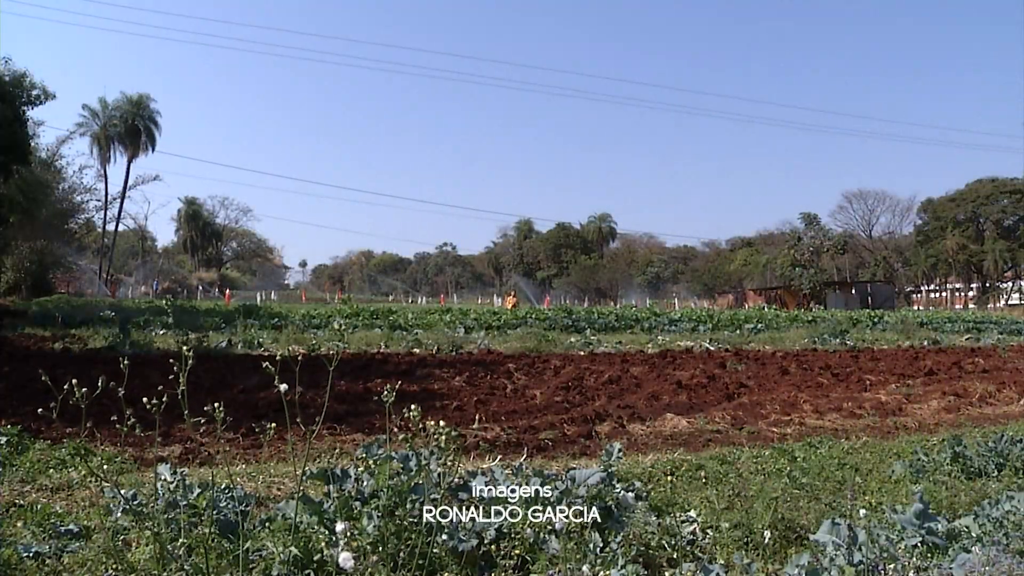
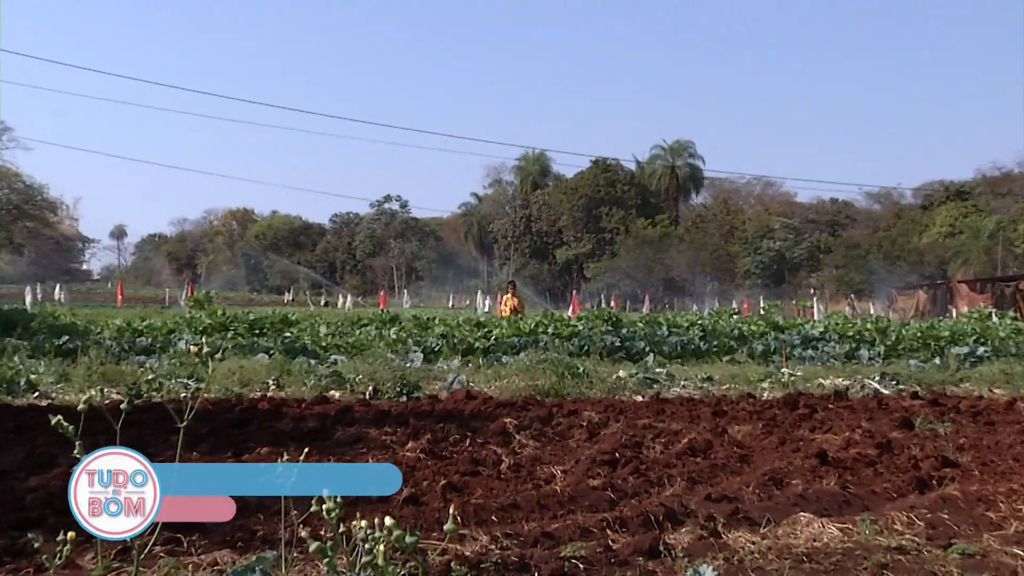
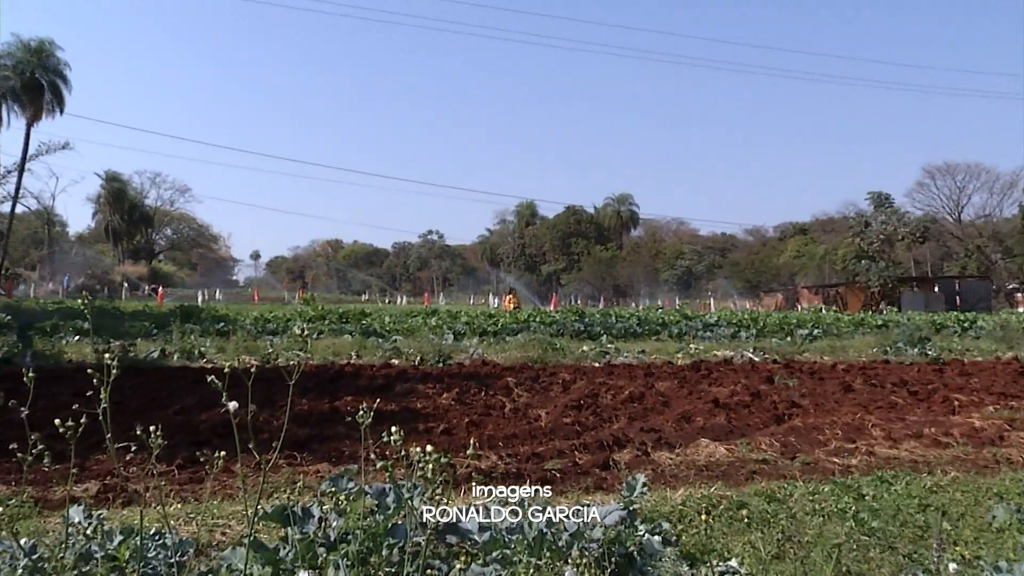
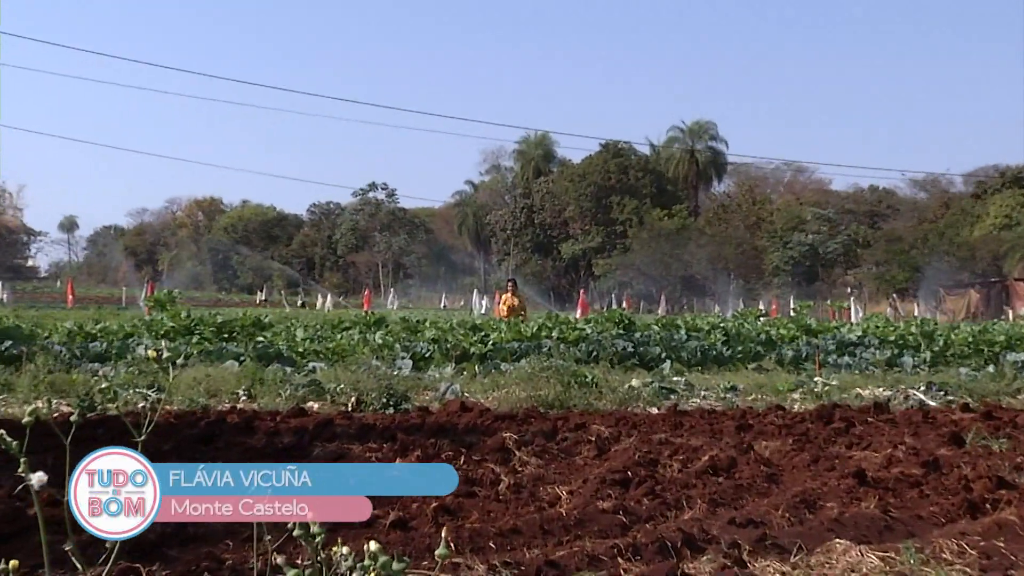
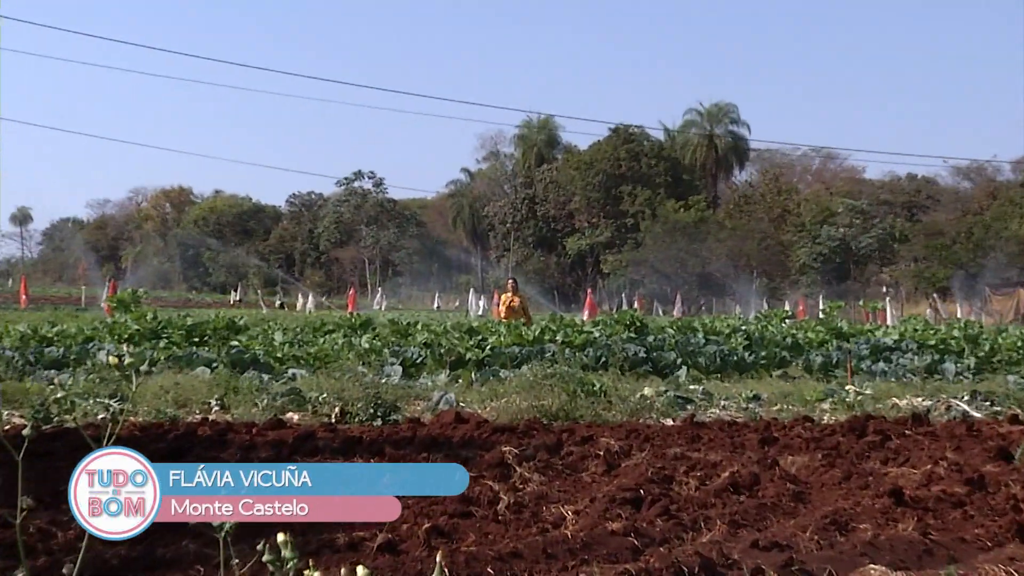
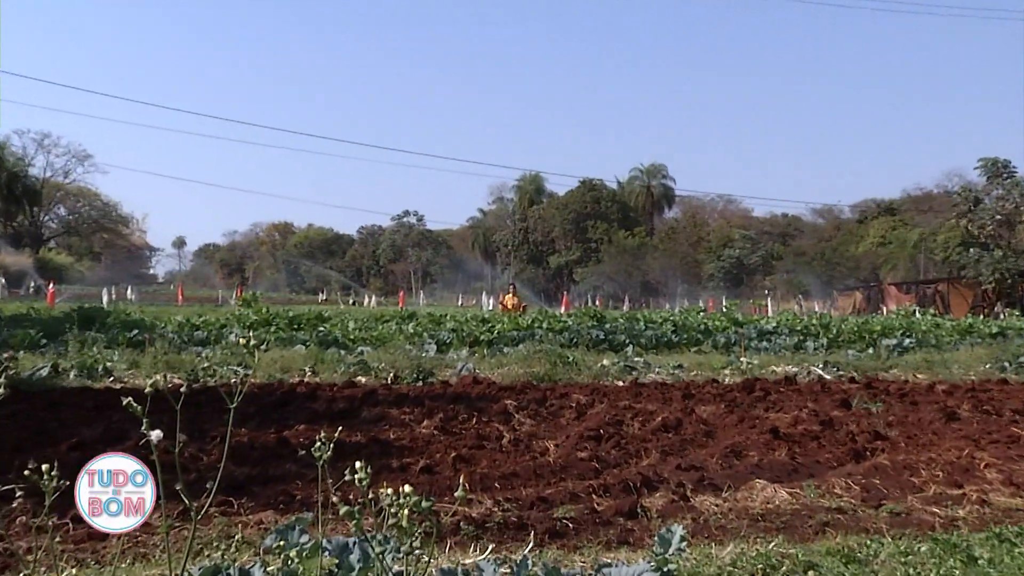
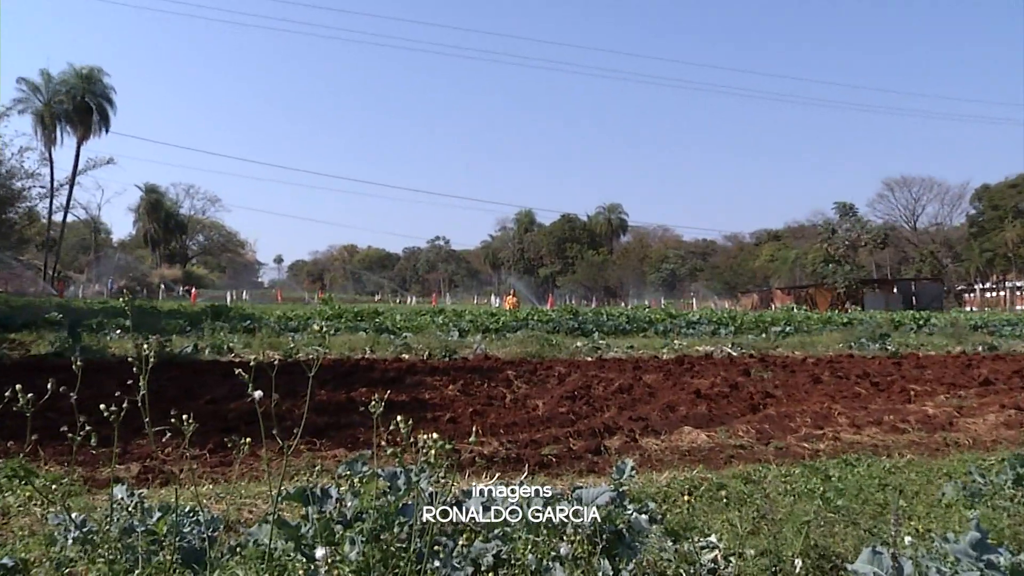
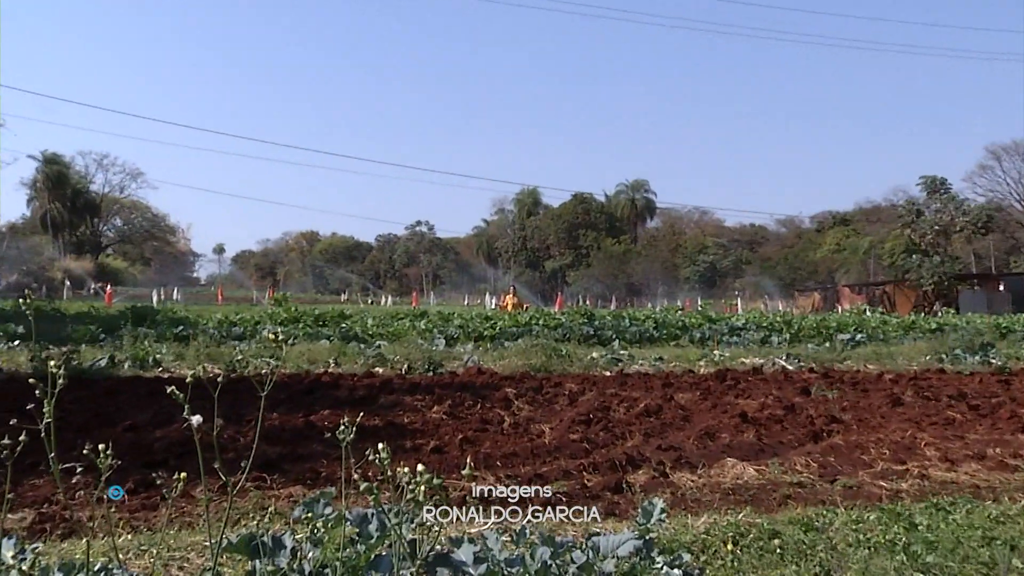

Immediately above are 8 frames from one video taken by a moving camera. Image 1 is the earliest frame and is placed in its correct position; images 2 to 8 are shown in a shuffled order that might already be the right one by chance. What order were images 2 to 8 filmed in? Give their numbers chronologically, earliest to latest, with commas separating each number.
7, 3, 8, 6, 2, 4, 5
